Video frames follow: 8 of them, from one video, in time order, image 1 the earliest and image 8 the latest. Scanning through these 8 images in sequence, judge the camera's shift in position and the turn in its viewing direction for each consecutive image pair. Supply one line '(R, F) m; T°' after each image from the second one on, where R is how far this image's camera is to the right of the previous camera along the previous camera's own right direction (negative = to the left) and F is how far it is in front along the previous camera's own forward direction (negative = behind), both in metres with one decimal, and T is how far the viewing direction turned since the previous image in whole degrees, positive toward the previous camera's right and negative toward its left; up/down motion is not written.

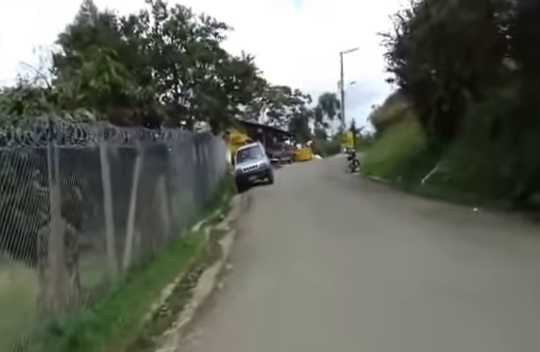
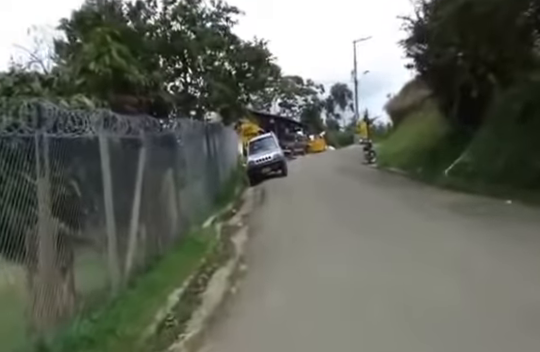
(-0.1, +0.9) m; -1°
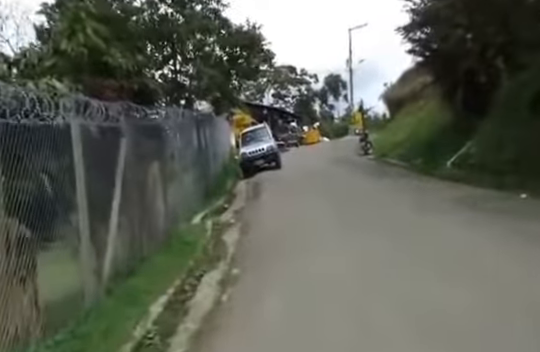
(0.0, +0.9) m; +1°
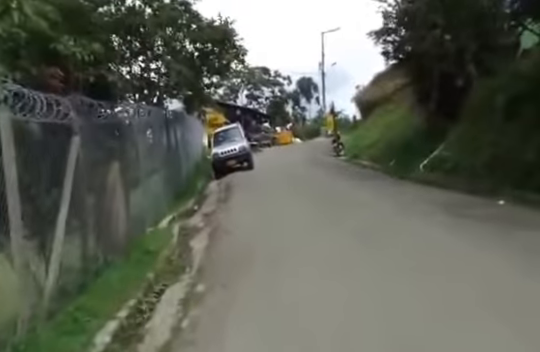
(0.0, +0.8) m; +3°
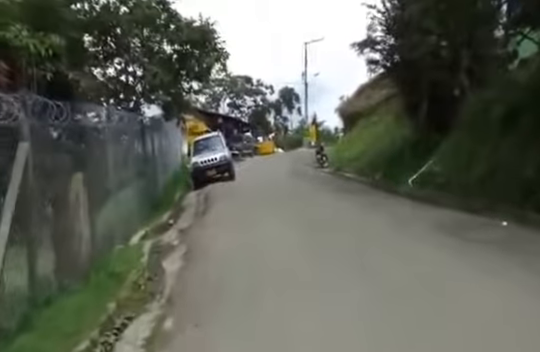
(0.0, +1.0) m; +2°
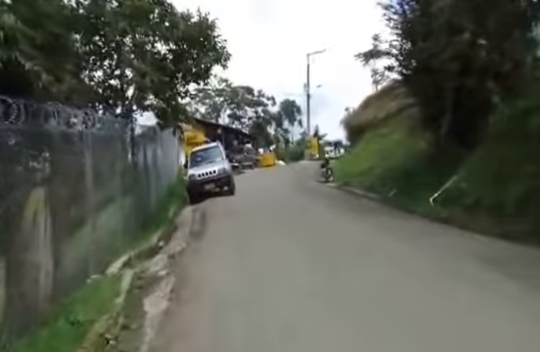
(-0.1, +1.8) m; 0°
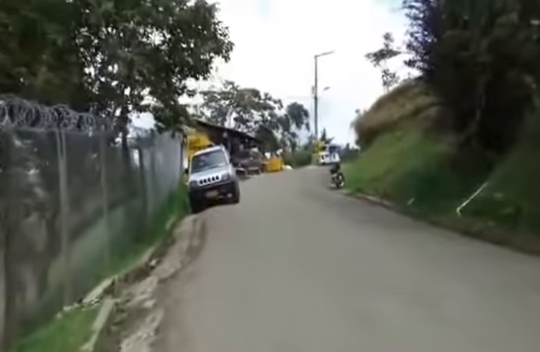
(0.0, +1.7) m; -1°
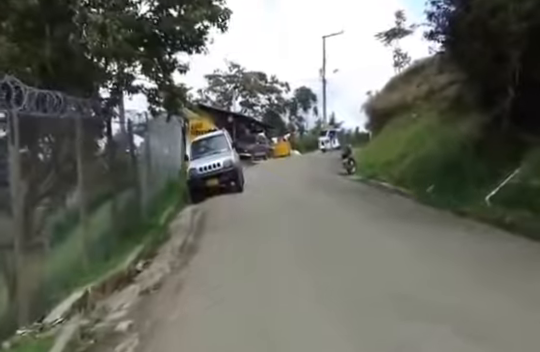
(+0.1, +1.6) m; -1°
